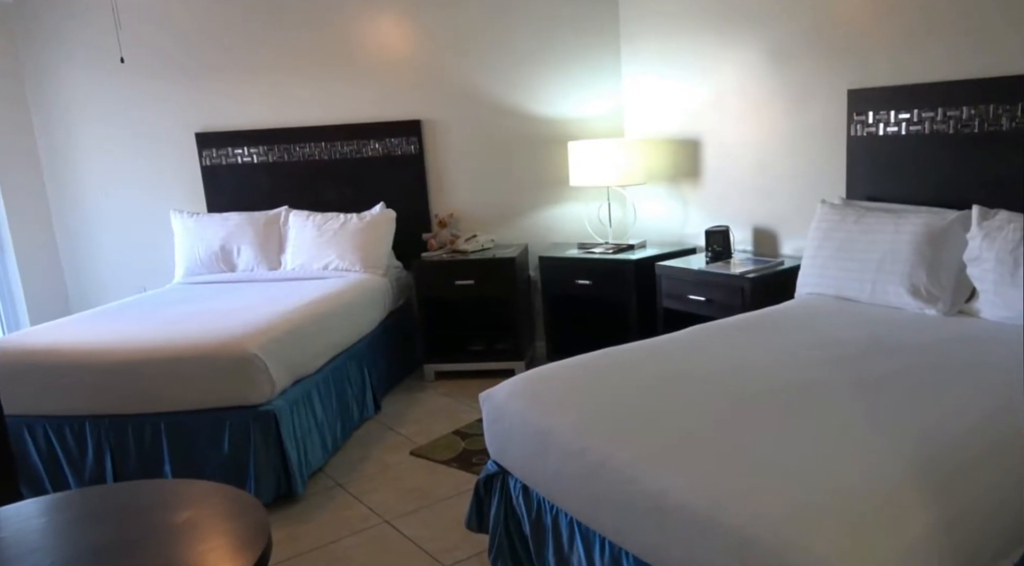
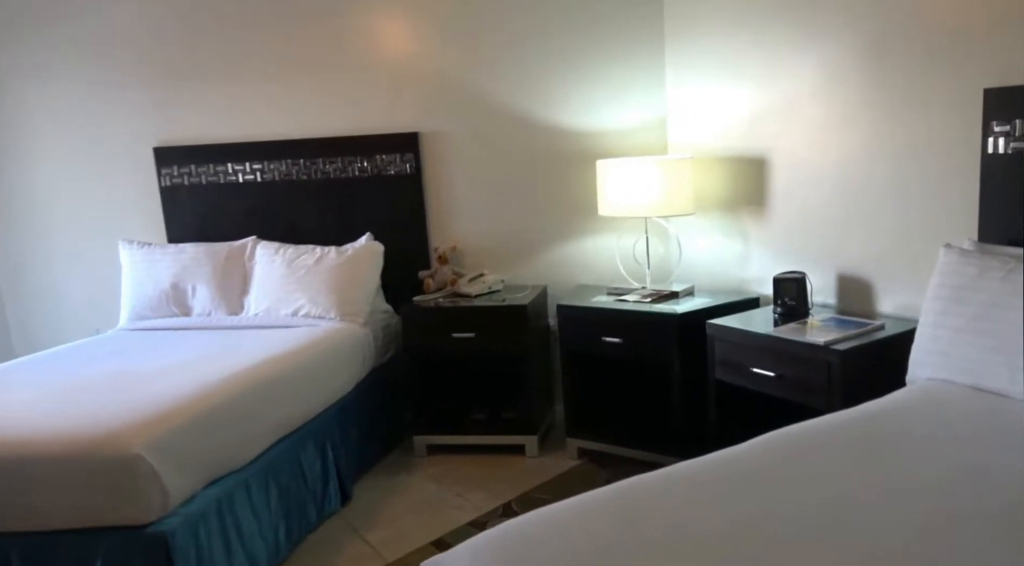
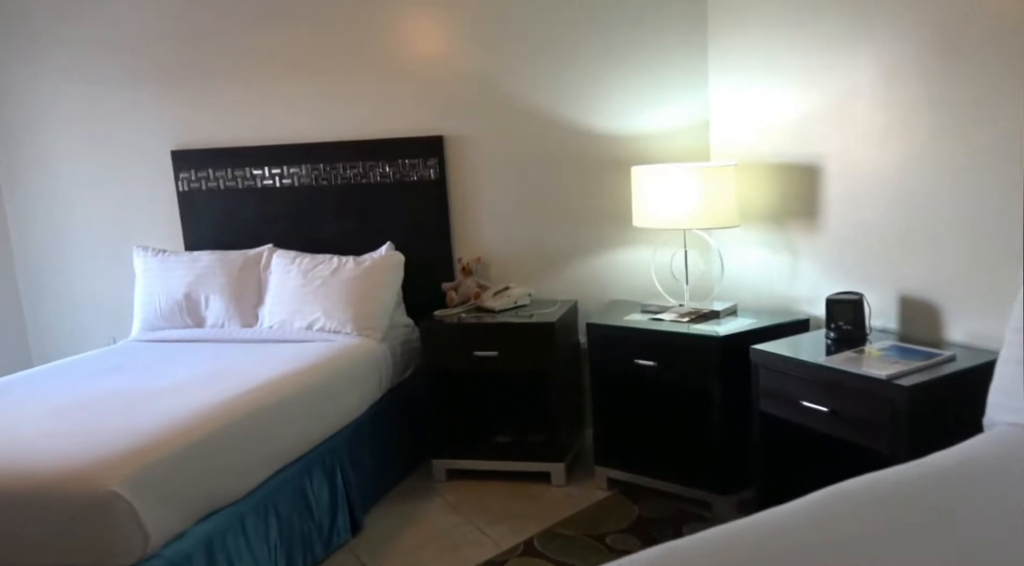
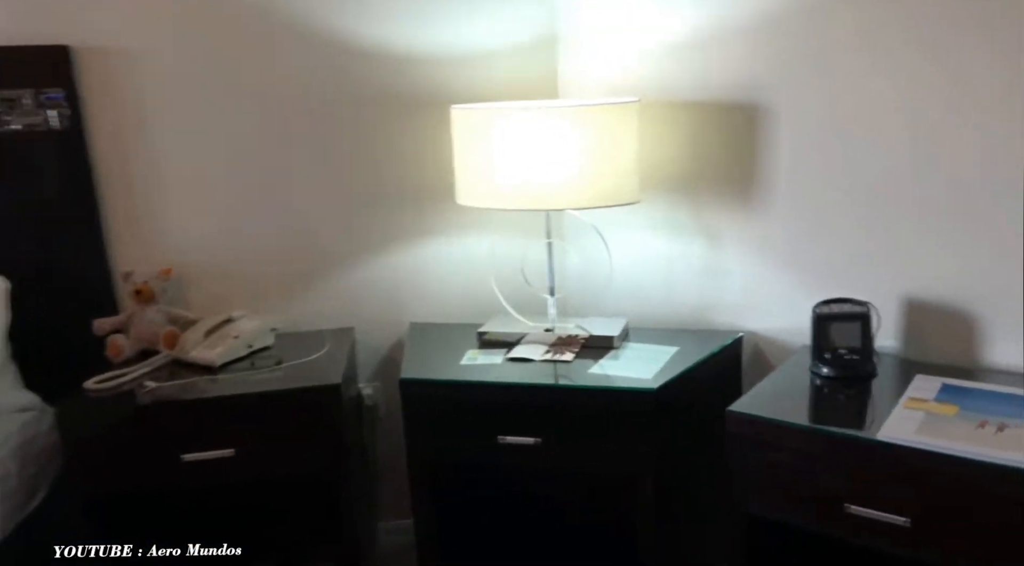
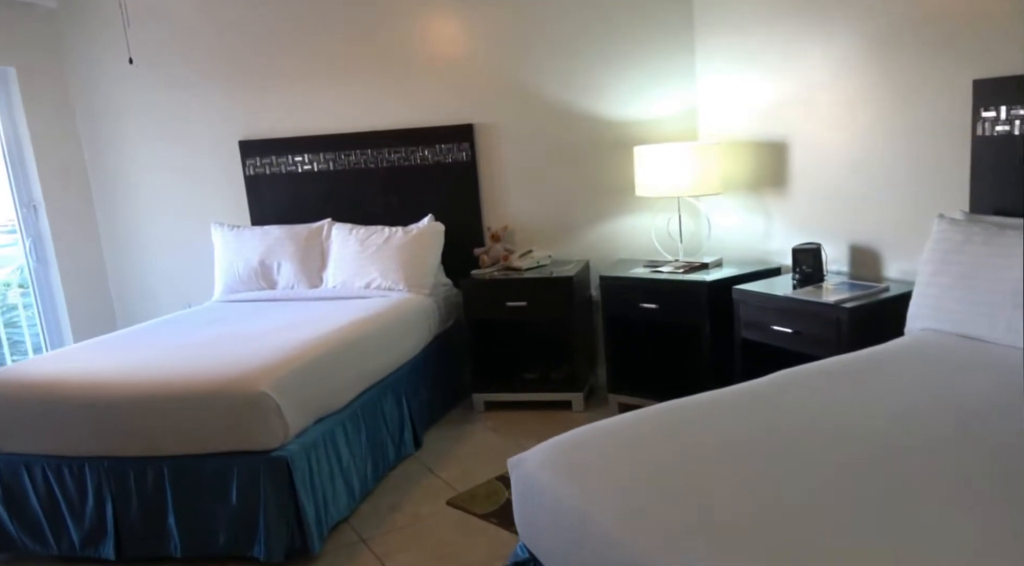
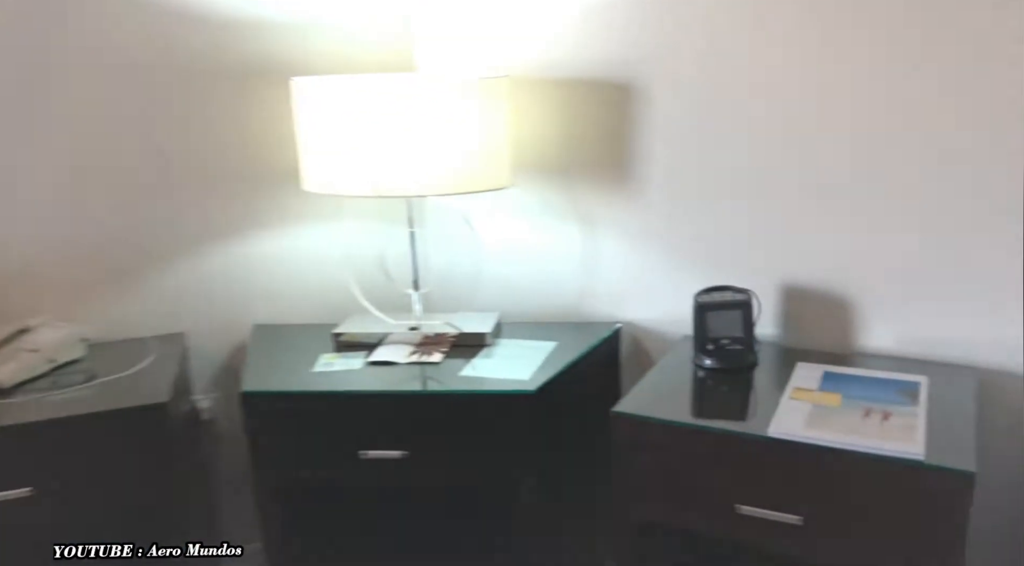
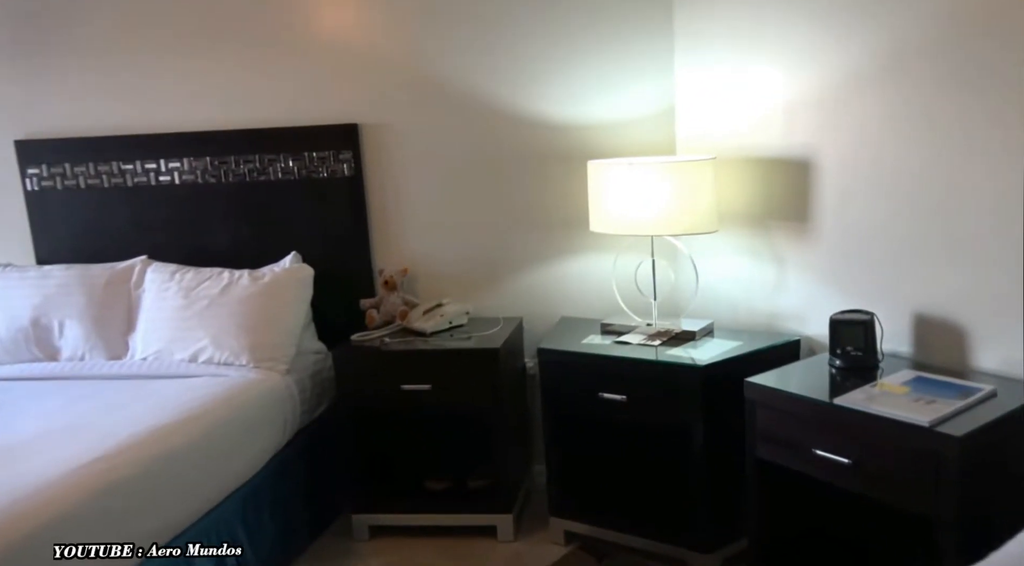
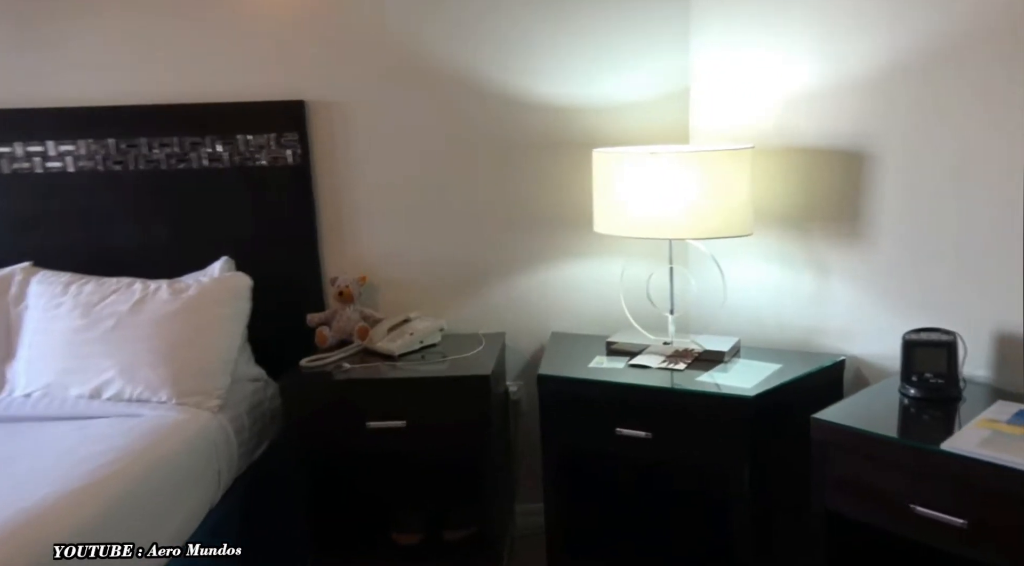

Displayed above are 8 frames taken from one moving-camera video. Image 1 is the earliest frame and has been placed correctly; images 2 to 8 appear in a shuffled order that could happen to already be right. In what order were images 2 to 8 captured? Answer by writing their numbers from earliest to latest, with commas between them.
5, 2, 3, 7, 8, 4, 6
